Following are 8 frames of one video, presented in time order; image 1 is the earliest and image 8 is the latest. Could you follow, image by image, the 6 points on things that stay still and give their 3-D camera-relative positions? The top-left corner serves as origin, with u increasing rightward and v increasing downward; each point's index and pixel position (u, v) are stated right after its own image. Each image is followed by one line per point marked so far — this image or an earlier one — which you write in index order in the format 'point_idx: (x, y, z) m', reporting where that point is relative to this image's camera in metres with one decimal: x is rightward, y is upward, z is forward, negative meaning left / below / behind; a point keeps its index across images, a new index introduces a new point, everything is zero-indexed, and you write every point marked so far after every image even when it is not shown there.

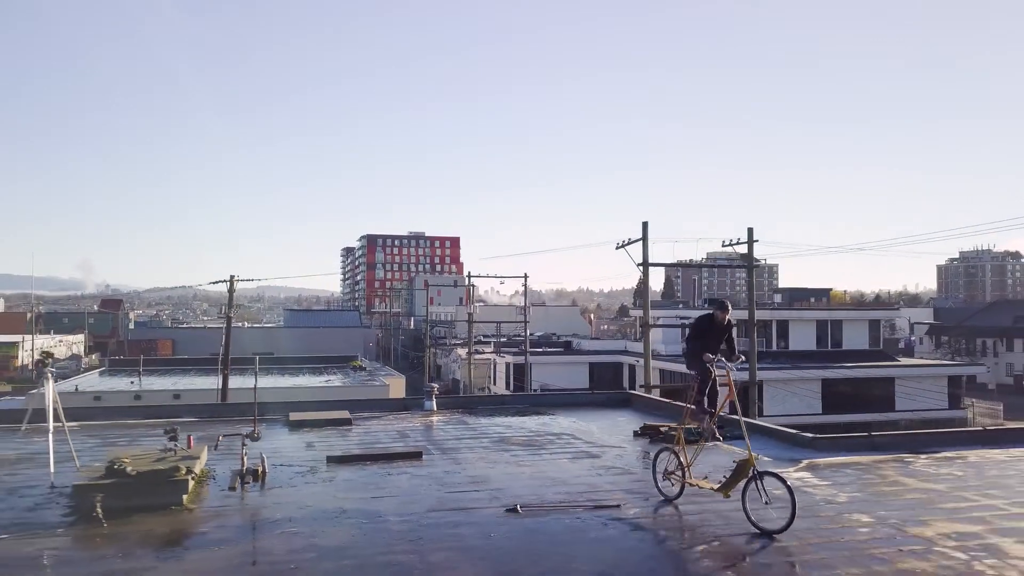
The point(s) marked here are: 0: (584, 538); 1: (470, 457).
0: (+0.4, -1.3, +4.0) m
1: (-0.4, -1.4, +6.3) m
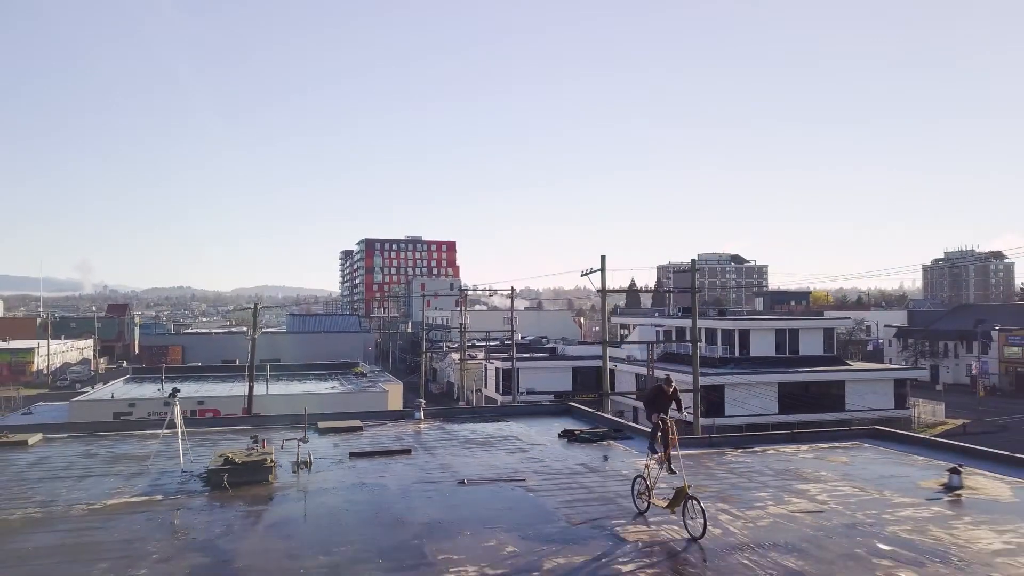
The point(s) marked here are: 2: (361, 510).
0: (-0.2, -2.0, +7.2) m
1: (-0.9, -2.1, +9.5) m
2: (-1.5, -2.0, +6.9) m
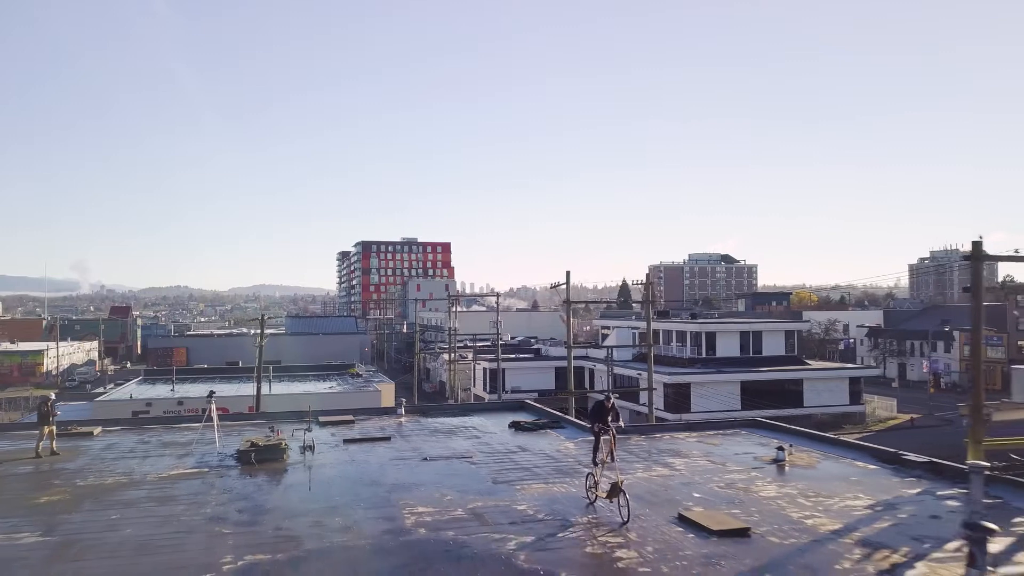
0: (-0.9, -2.4, +10.0) m
1: (-1.6, -2.5, +12.2) m
2: (-2.2, -2.5, +9.7) m
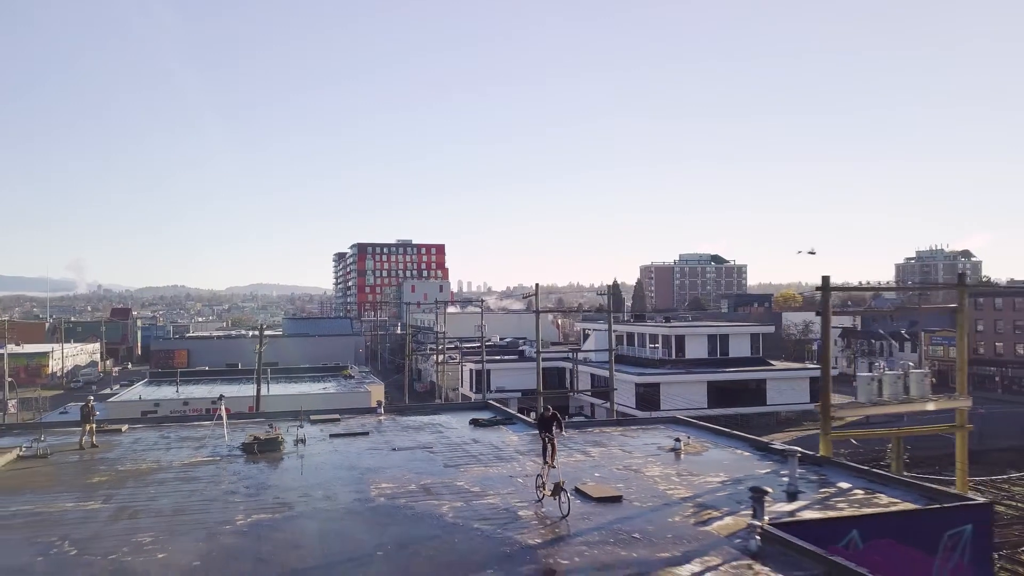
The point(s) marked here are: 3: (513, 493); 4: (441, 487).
0: (-1.7, -2.8, +12.5) m
1: (-2.5, -2.9, +14.8) m
2: (-3.0, -2.9, +12.2) m
3: (+0.1, -2.8, +9.8) m
4: (-1.0, -2.8, +10.4) m
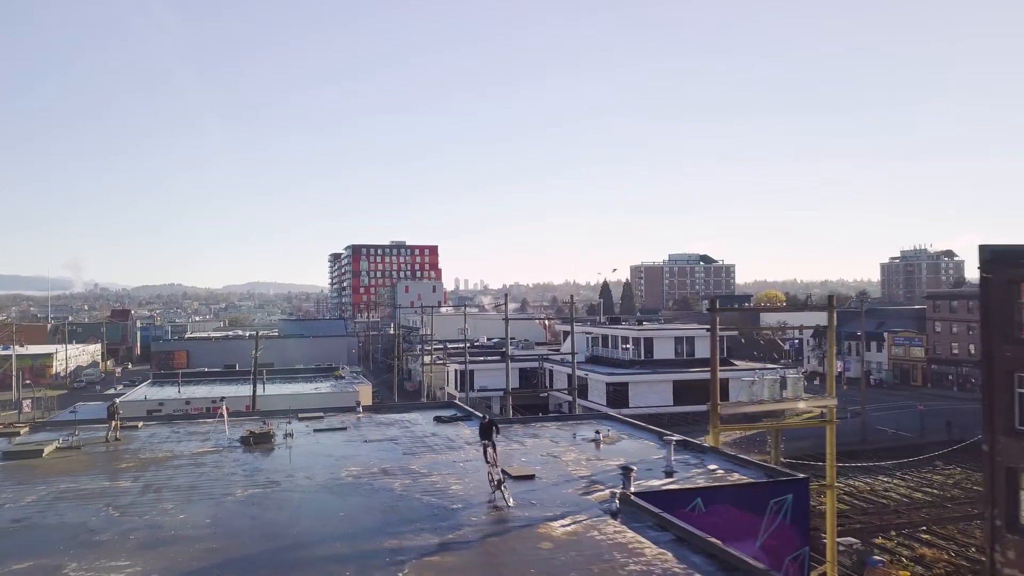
0: (-2.8, -3.3, +15.3) m
1: (-3.5, -3.3, +17.5) m
2: (-4.1, -3.3, +15.0) m
3: (-1.0, -3.2, +12.6) m
4: (-2.0, -3.2, +13.1) m
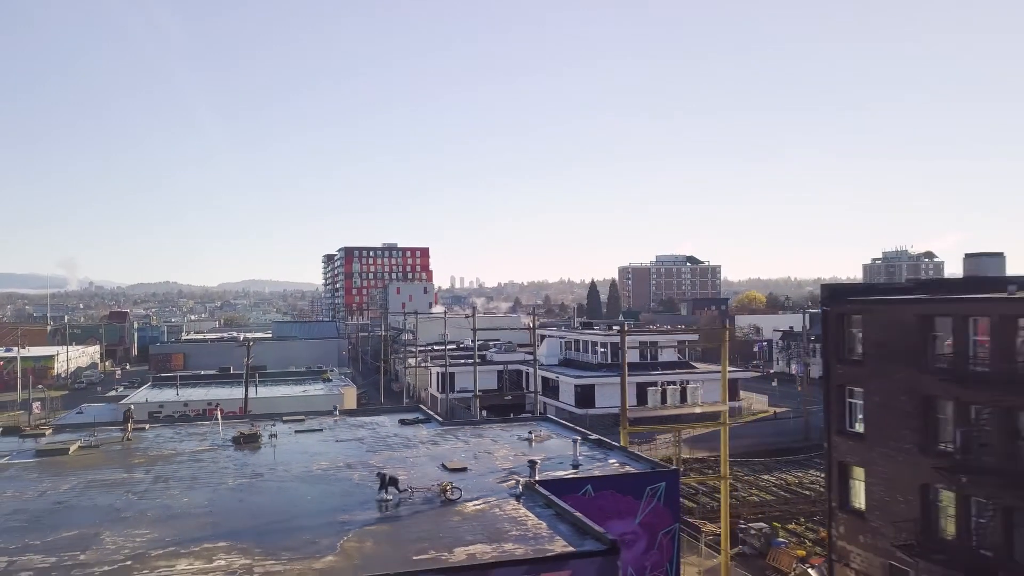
0: (-4.1, -3.9, +18.4) m
1: (-4.9, -4.0, +20.6) m
2: (-5.4, -3.9, +18.1) m
3: (-2.3, -3.8, +15.7) m
4: (-3.3, -3.9, +16.2) m
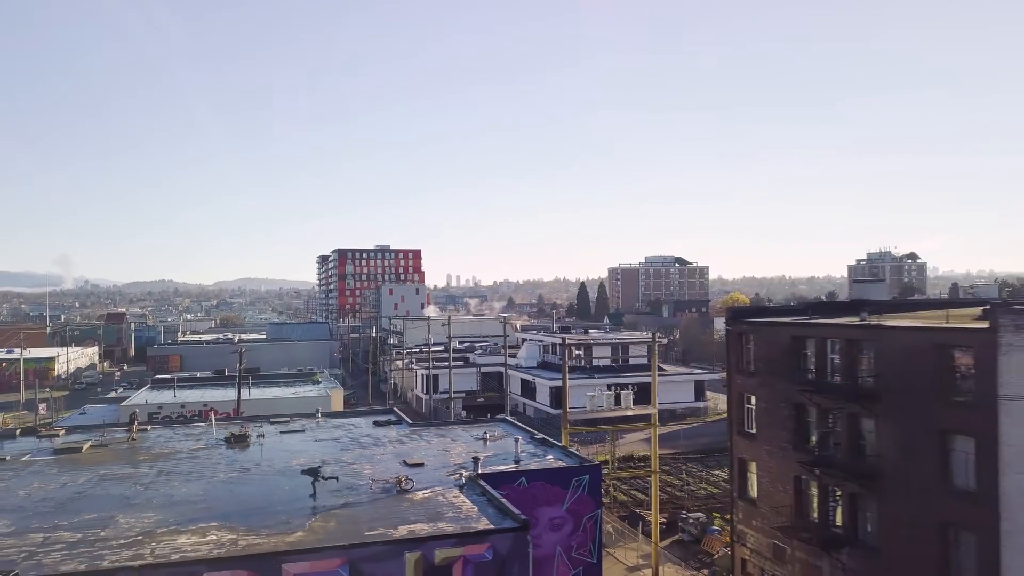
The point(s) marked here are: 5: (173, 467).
0: (-5.3, -4.4, +21.1) m
1: (-6.2, -4.5, +23.3) m
2: (-6.6, -4.5, +20.8) m
3: (-3.5, -4.4, +18.4) m
4: (-4.6, -4.4, +18.9) m
5: (-8.4, -4.5, +18.3) m
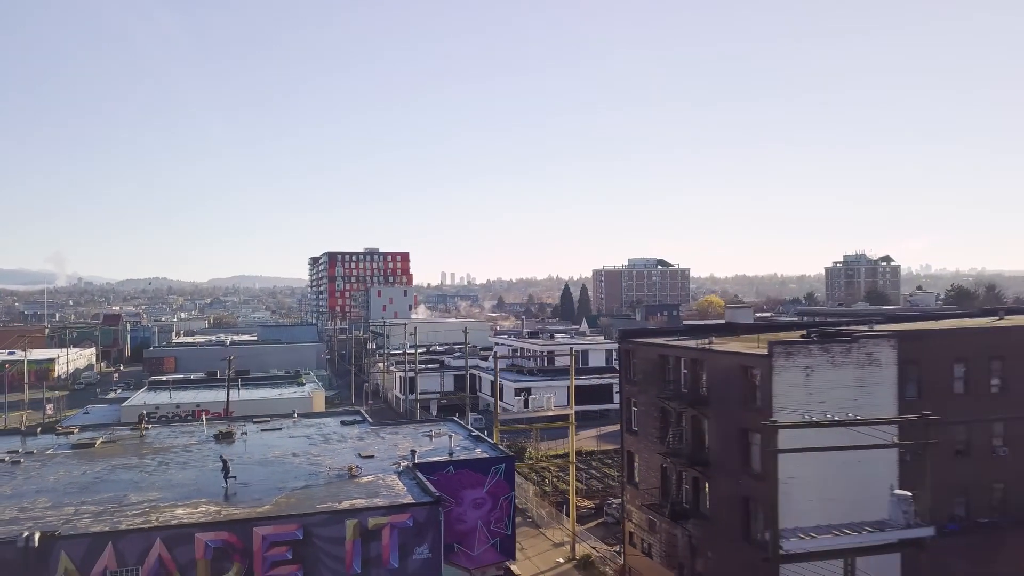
0: (-7.4, -5.2, +25.4) m
1: (-8.2, -5.3, +27.6) m
2: (-8.7, -5.3, +25.0) m
3: (-5.6, -5.2, +22.7) m
4: (-6.6, -5.2, +23.2) m
5: (-10.4, -5.2, +22.5) m
